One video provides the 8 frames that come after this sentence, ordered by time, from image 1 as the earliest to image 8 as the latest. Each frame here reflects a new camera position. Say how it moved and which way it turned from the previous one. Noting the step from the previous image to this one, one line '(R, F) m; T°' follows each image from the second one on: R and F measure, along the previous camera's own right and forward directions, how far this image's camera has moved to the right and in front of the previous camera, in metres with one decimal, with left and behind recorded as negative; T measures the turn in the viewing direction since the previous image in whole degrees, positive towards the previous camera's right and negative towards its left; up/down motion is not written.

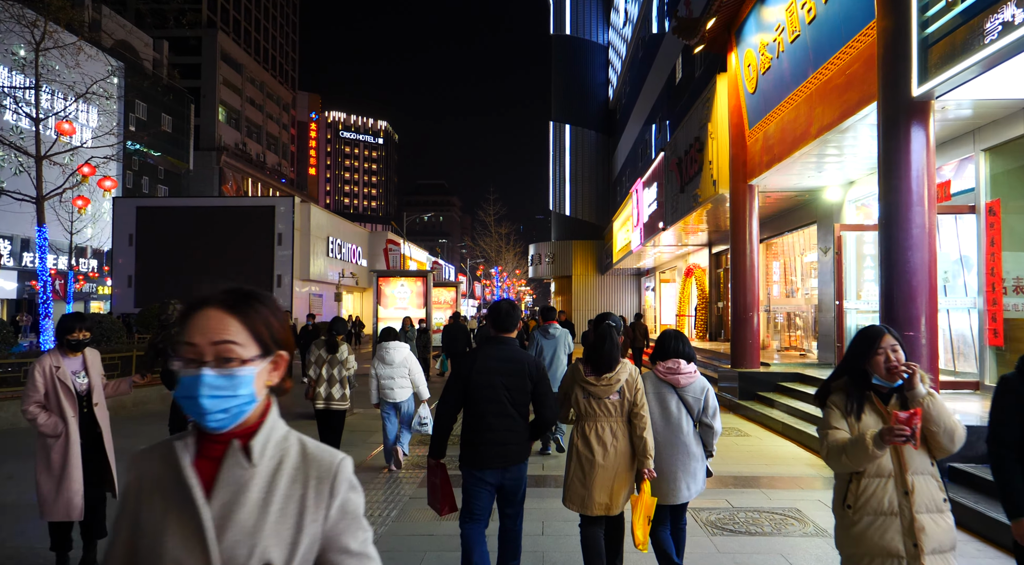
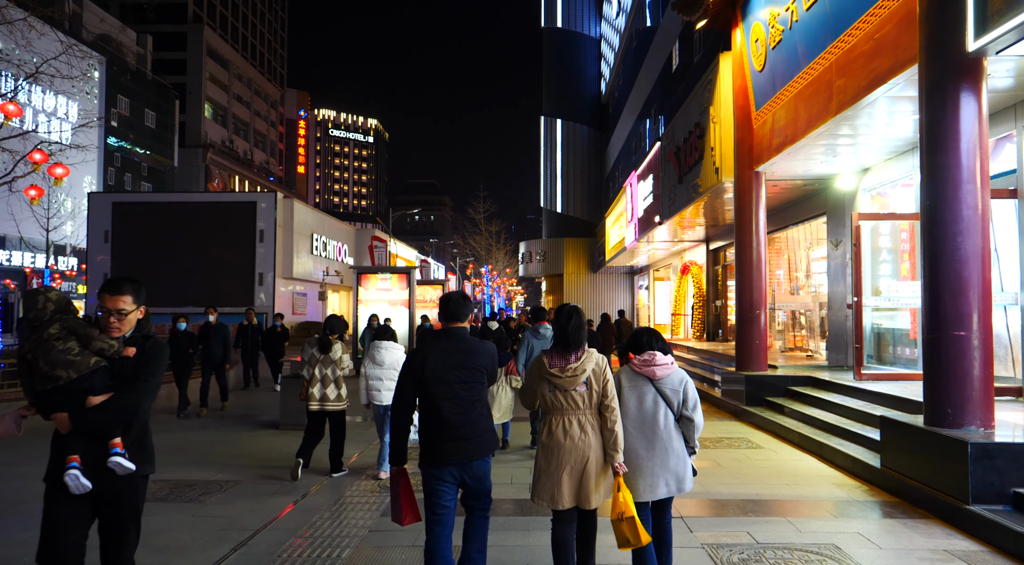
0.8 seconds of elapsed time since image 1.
(+0.1, +1.0) m; +1°
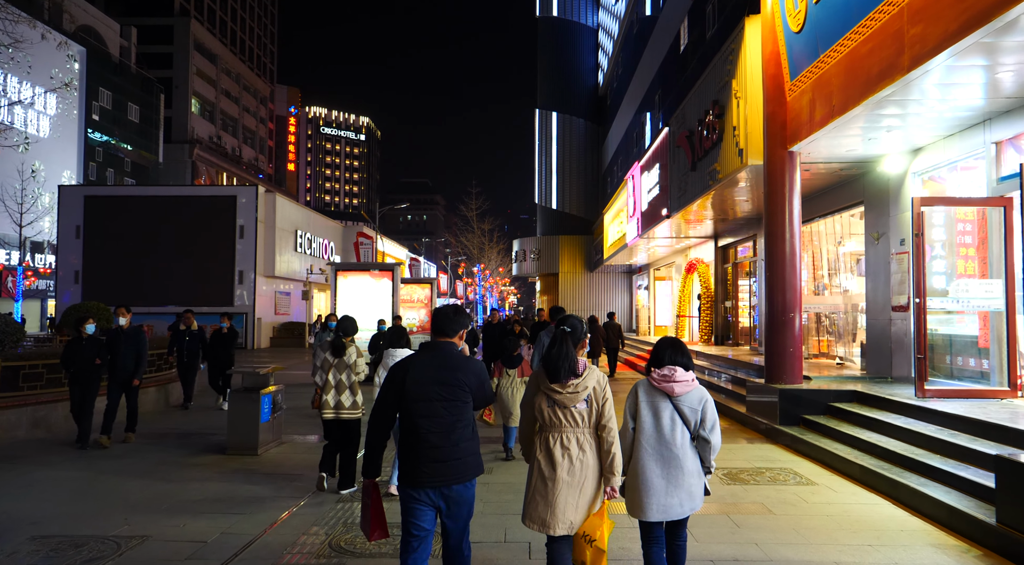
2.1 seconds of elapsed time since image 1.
(0.0, +1.6) m; +1°
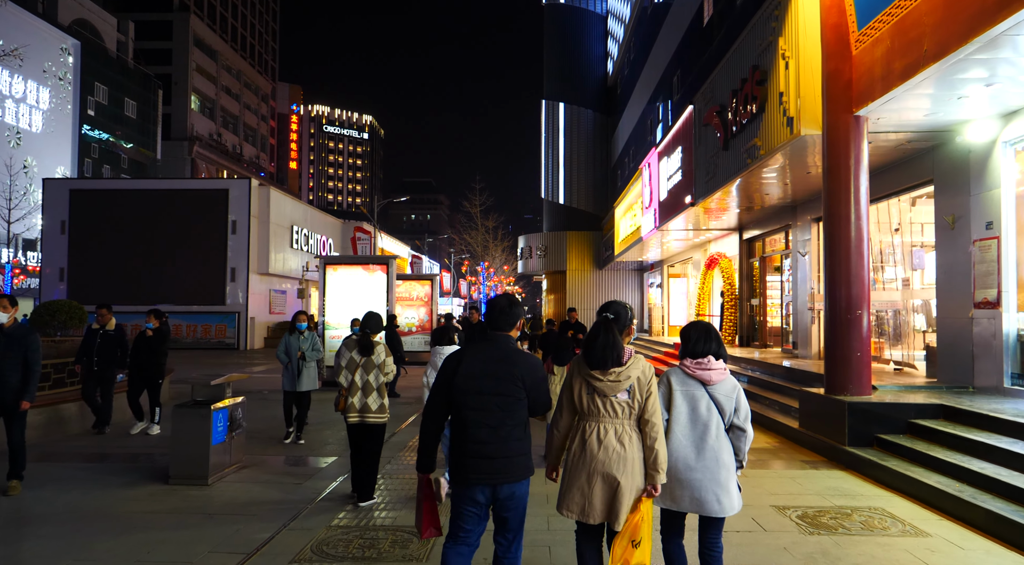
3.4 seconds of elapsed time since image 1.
(-0.1, +1.6) m; 0°
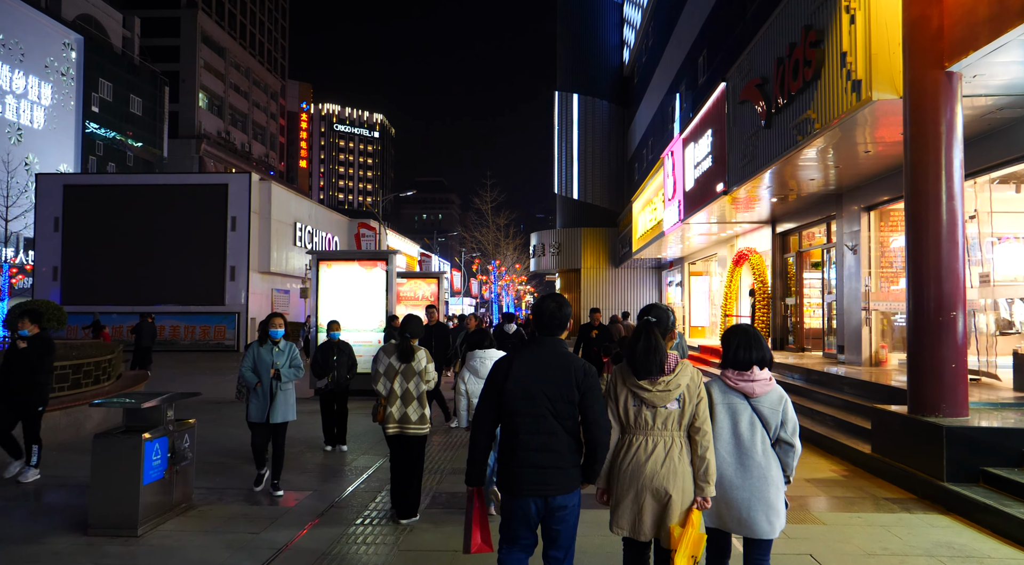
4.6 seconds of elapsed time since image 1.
(0.0, +1.4) m; -1°
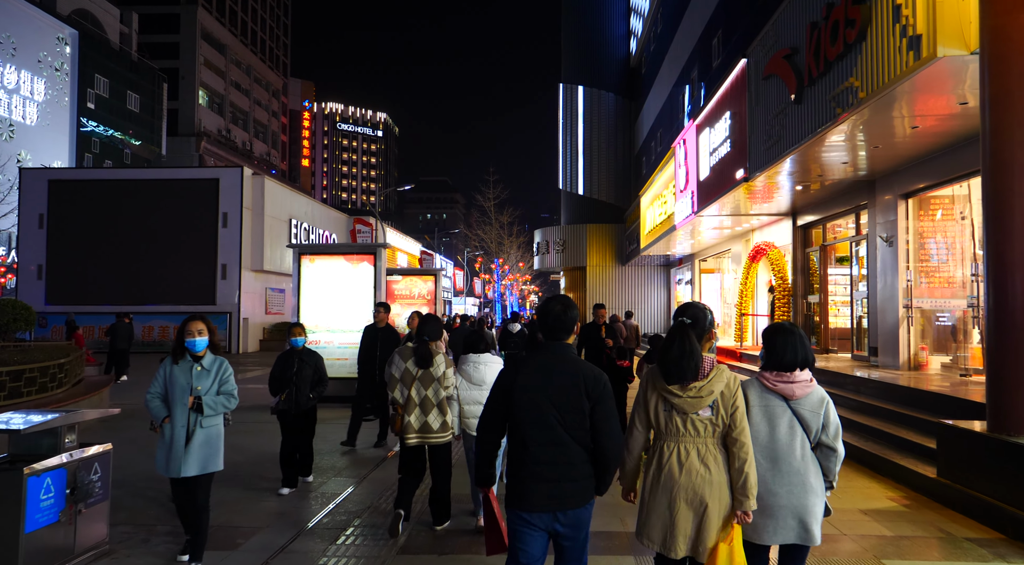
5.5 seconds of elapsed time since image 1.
(+0.1, +1.2) m; 0°
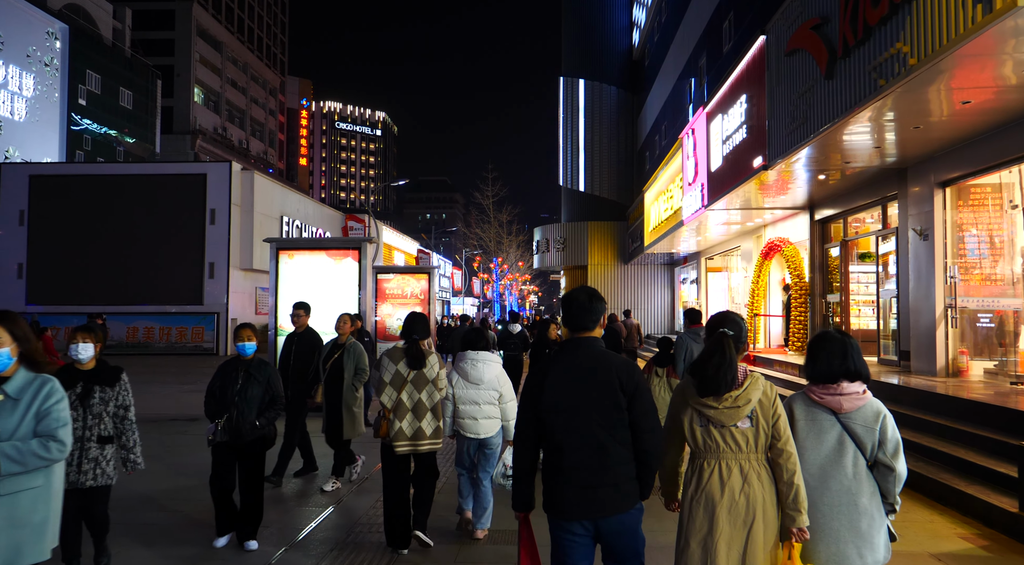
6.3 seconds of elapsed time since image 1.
(0.0, +1.0) m; 0°
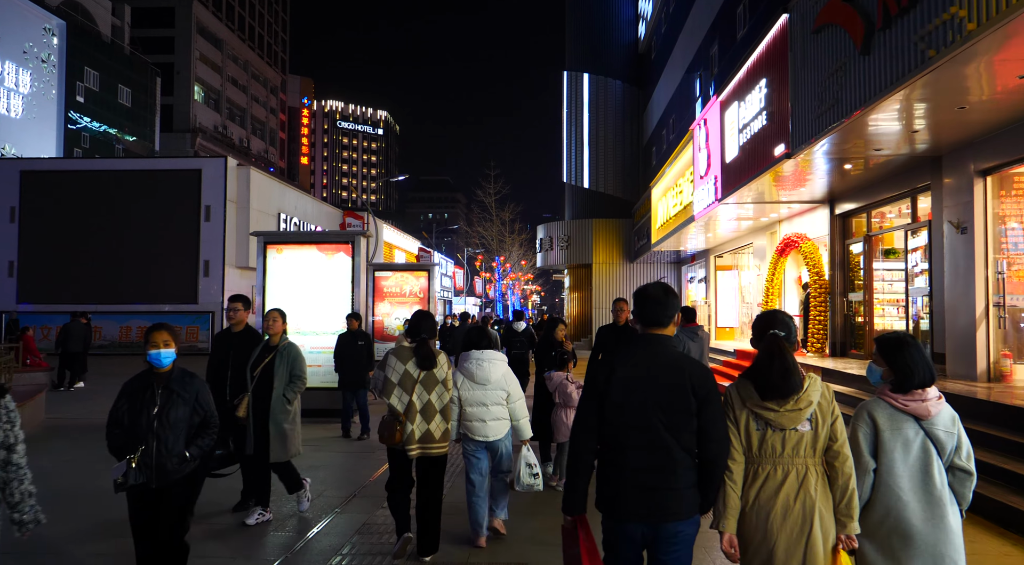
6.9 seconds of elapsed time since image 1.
(0.0, +0.7) m; 0°
